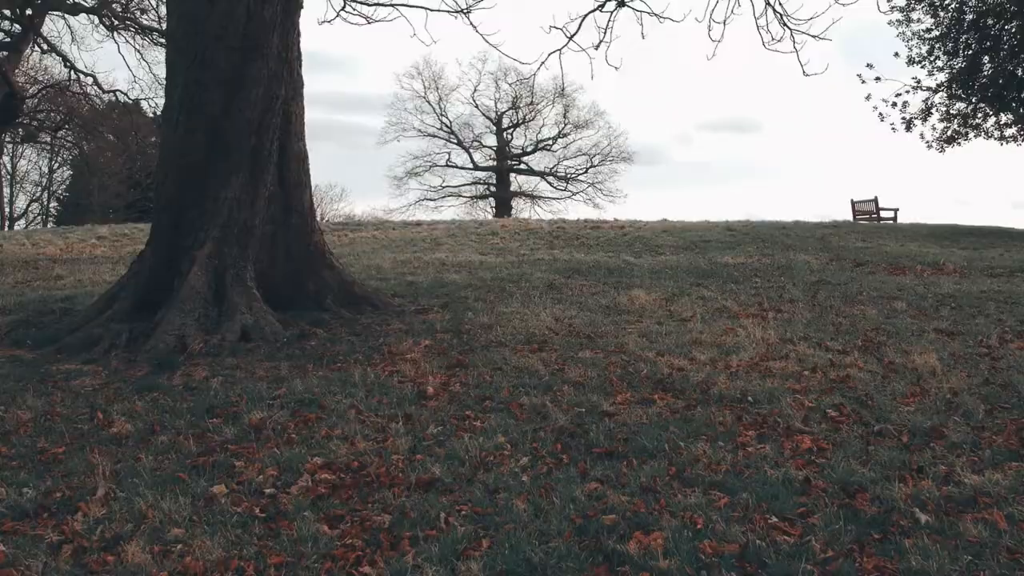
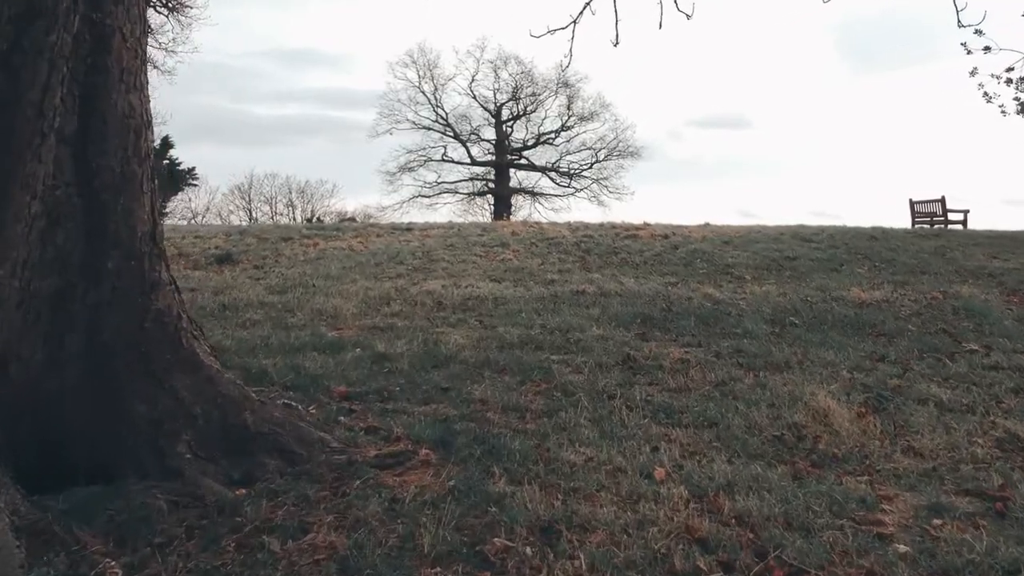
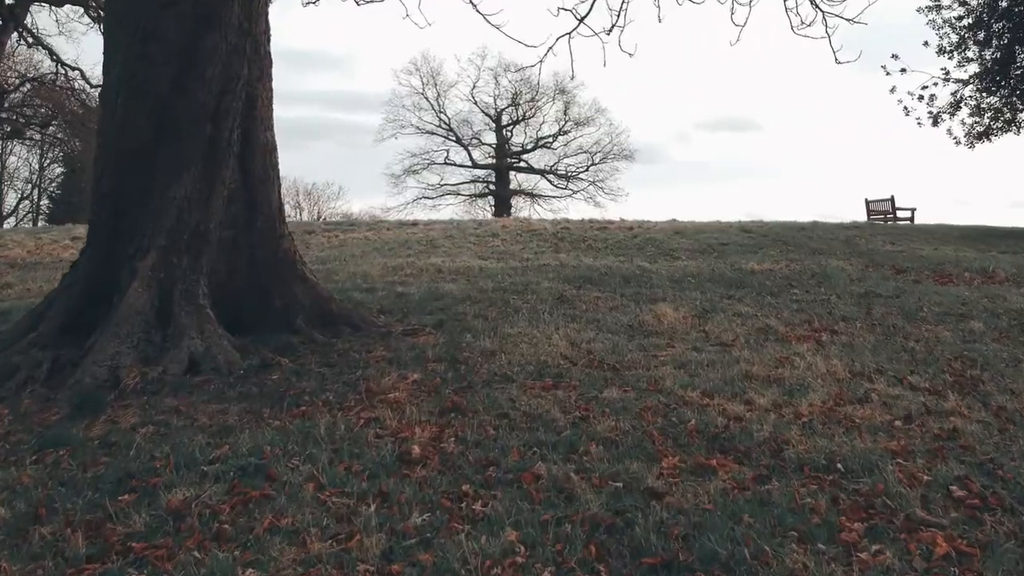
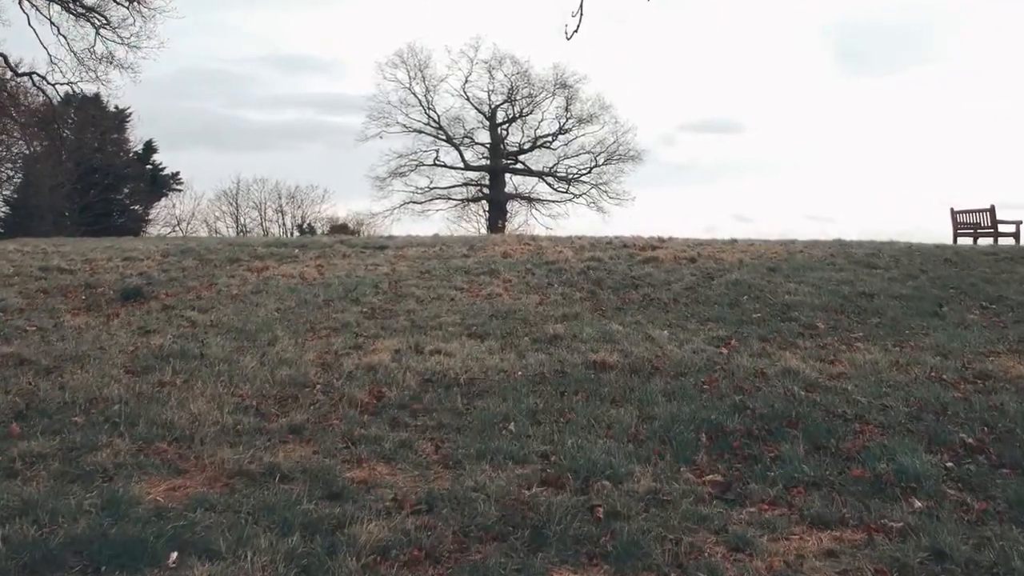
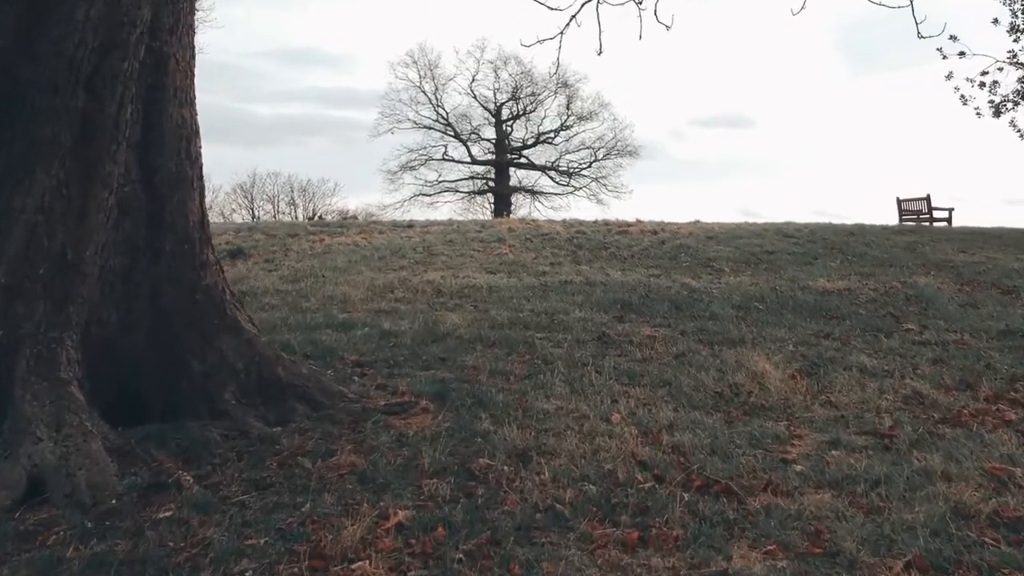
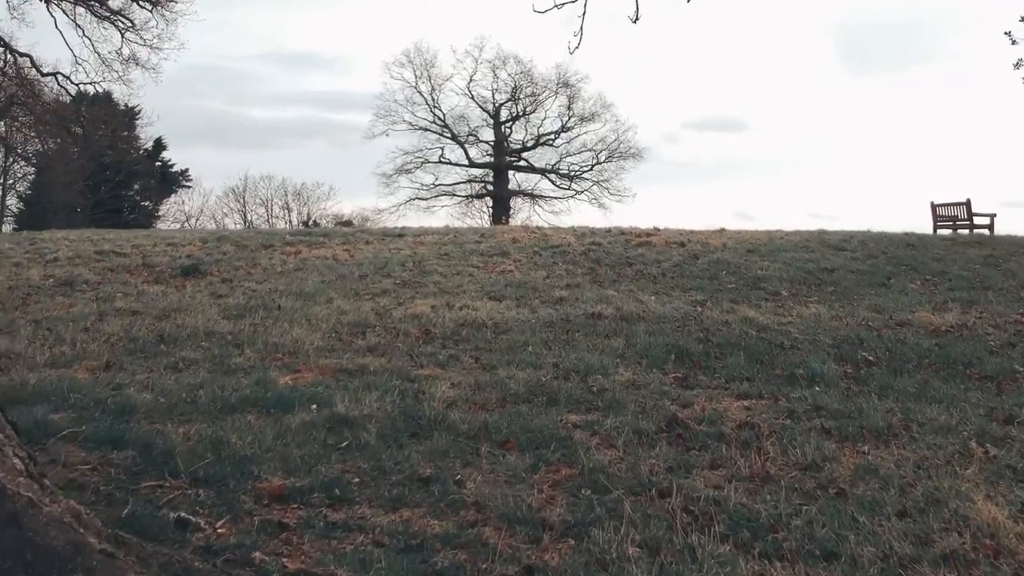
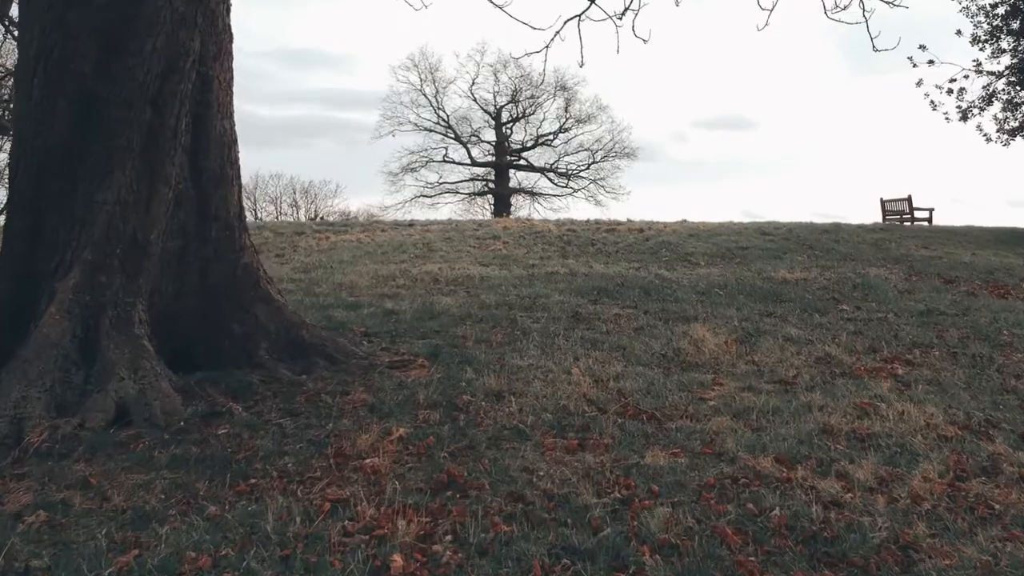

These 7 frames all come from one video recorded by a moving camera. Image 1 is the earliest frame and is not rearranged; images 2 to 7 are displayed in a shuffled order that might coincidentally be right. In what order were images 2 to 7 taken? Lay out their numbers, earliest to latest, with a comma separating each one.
3, 7, 5, 2, 6, 4
